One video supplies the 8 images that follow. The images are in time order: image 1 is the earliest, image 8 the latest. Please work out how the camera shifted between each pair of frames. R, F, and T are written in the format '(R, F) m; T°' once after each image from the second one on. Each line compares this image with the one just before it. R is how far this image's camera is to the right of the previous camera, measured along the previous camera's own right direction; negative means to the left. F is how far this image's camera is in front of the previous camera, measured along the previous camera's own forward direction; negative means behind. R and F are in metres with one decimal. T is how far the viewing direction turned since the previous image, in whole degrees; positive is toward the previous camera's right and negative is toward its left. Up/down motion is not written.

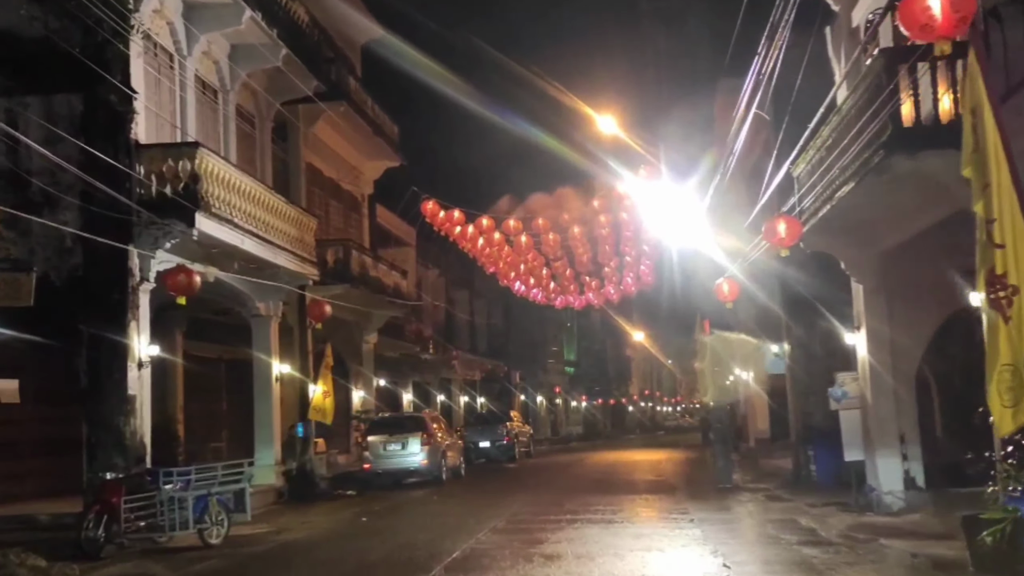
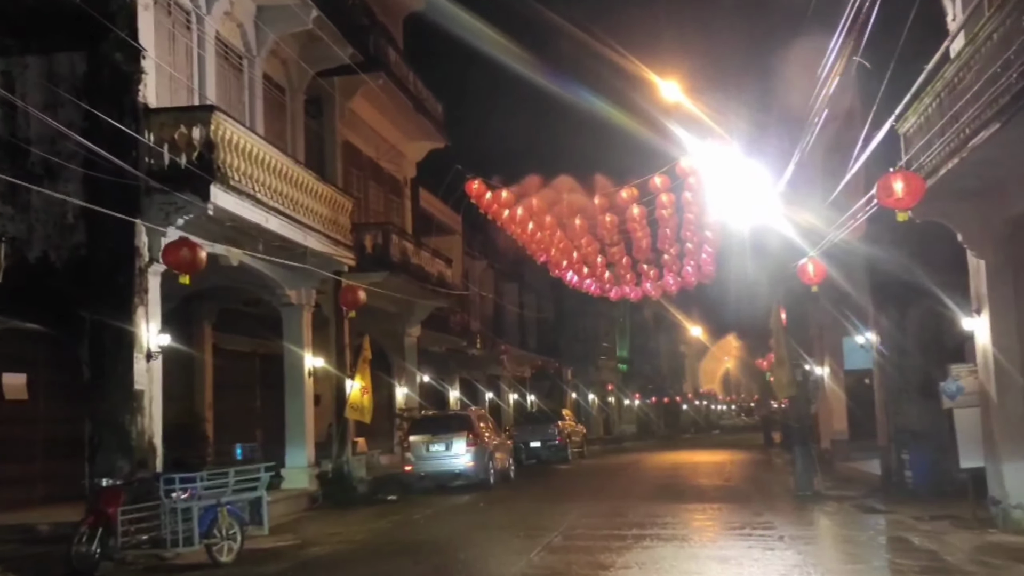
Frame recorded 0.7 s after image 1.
(-0.1, +2.0) m; -3°
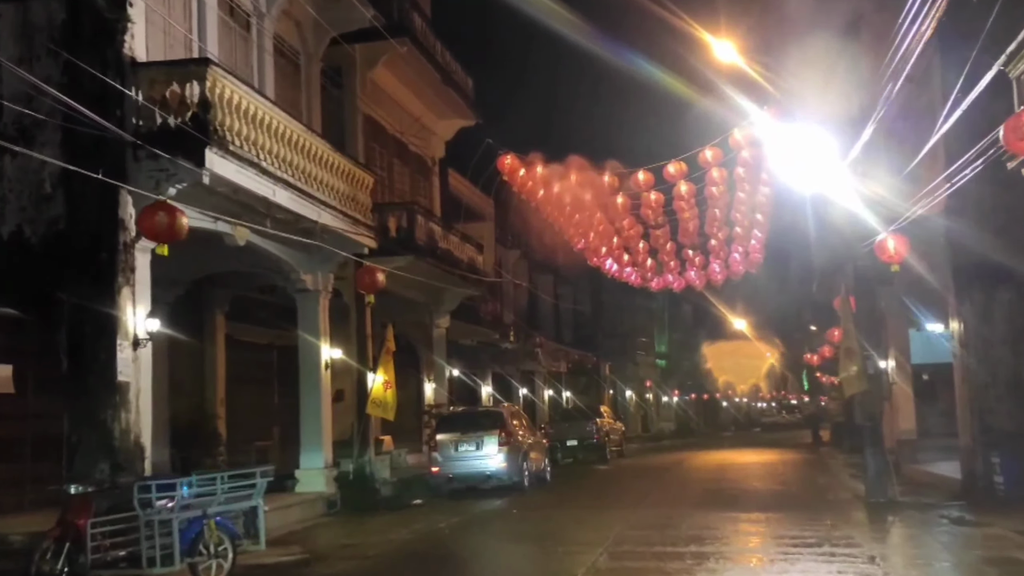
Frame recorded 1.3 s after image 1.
(0.0, +1.8) m; -2°
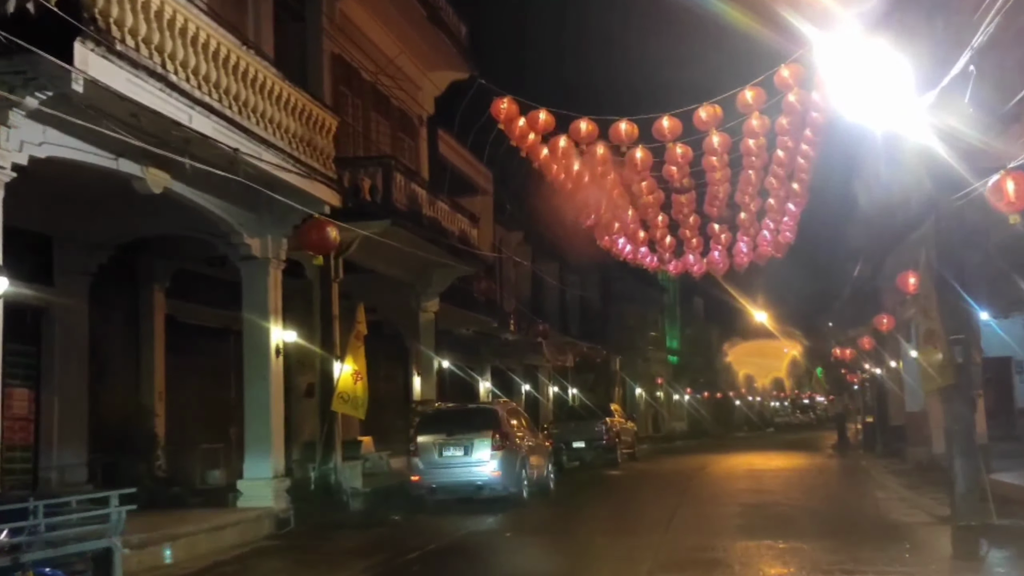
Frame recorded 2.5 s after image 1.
(+0.2, +3.4) m; 0°
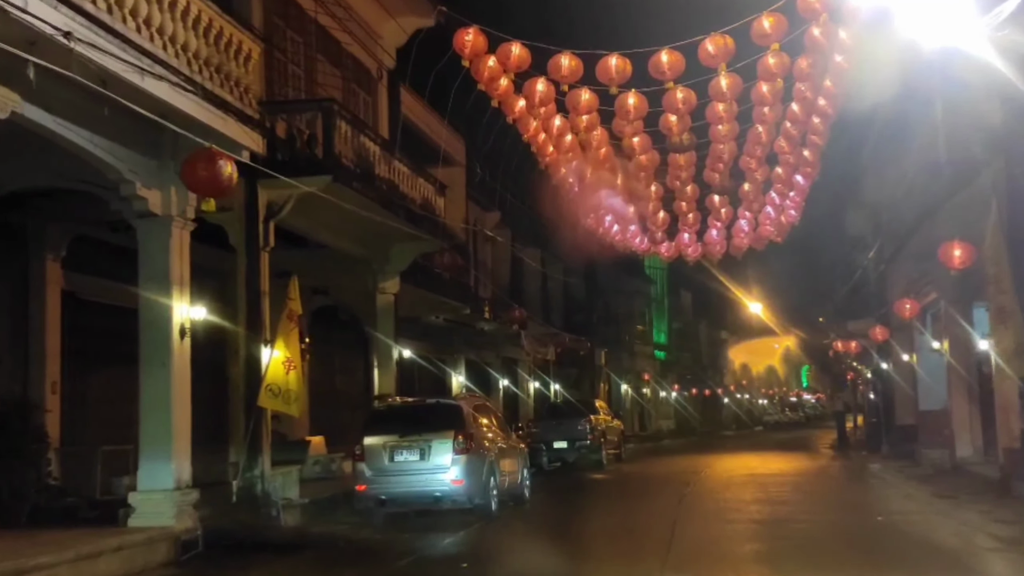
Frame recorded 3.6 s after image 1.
(+0.2, +2.8) m; +1°
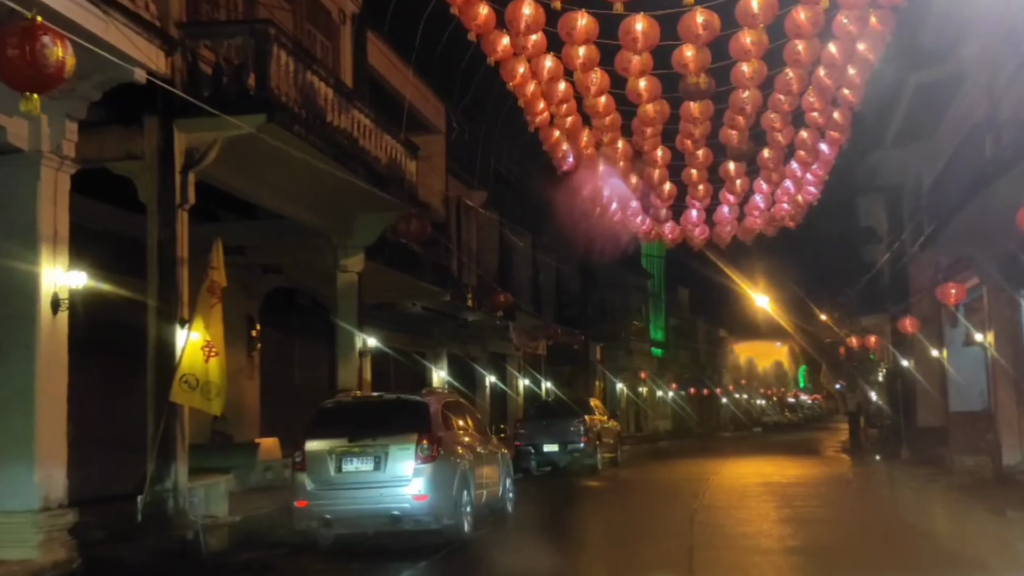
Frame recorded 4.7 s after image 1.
(+0.2, +2.7) m; 0°
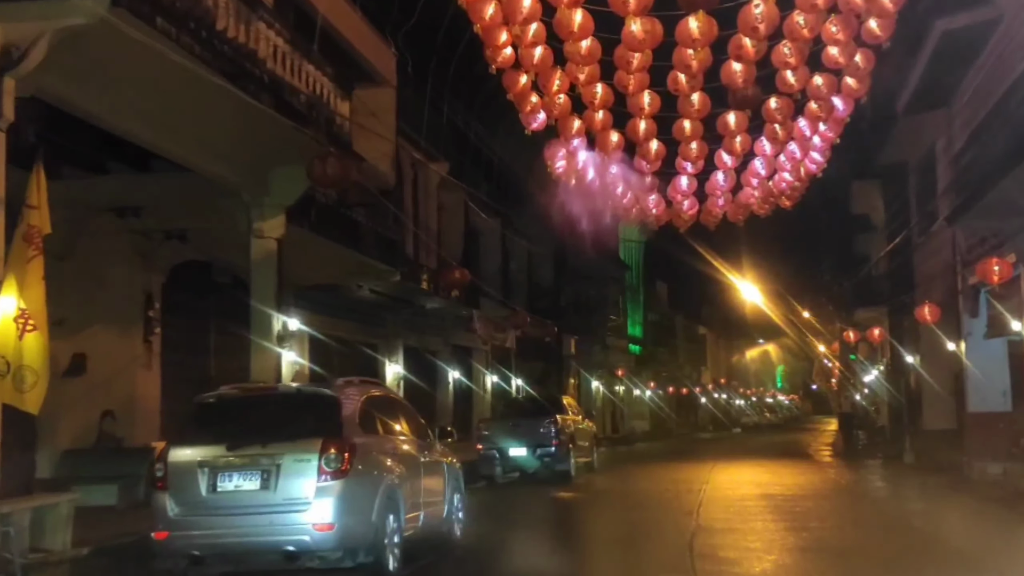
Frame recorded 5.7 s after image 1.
(+0.3, +3.0) m; +1°
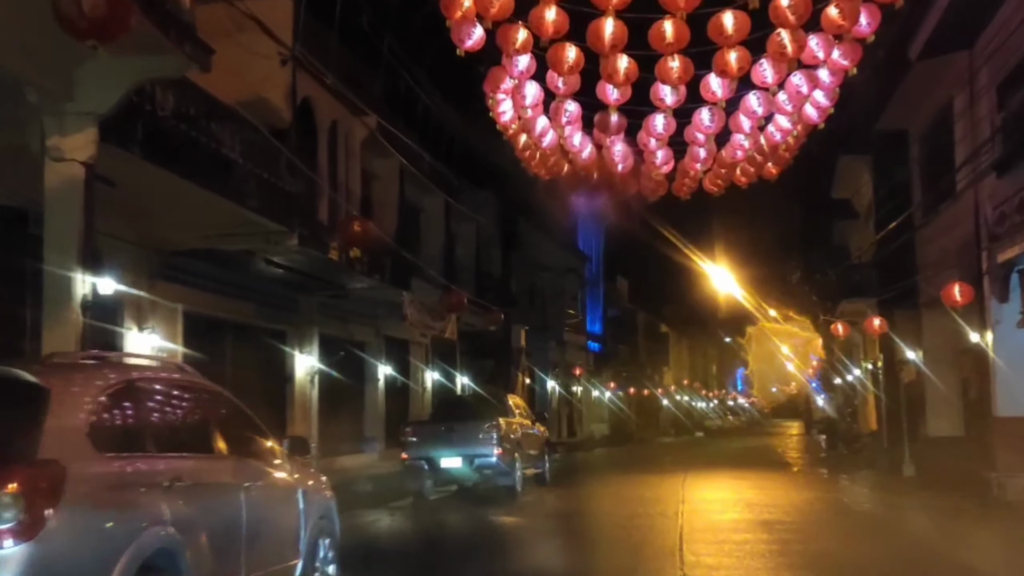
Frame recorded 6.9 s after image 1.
(+0.4, +3.9) m; +2°
